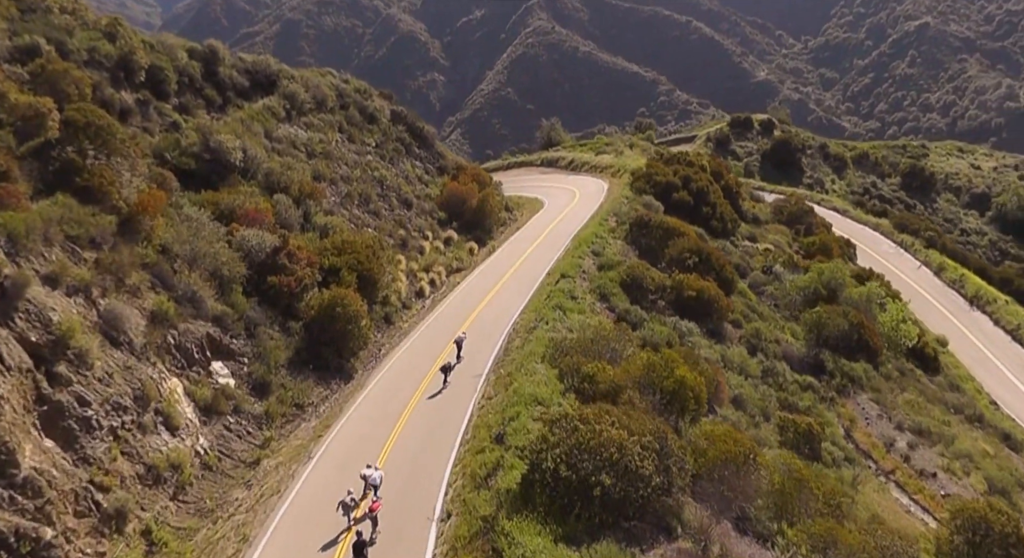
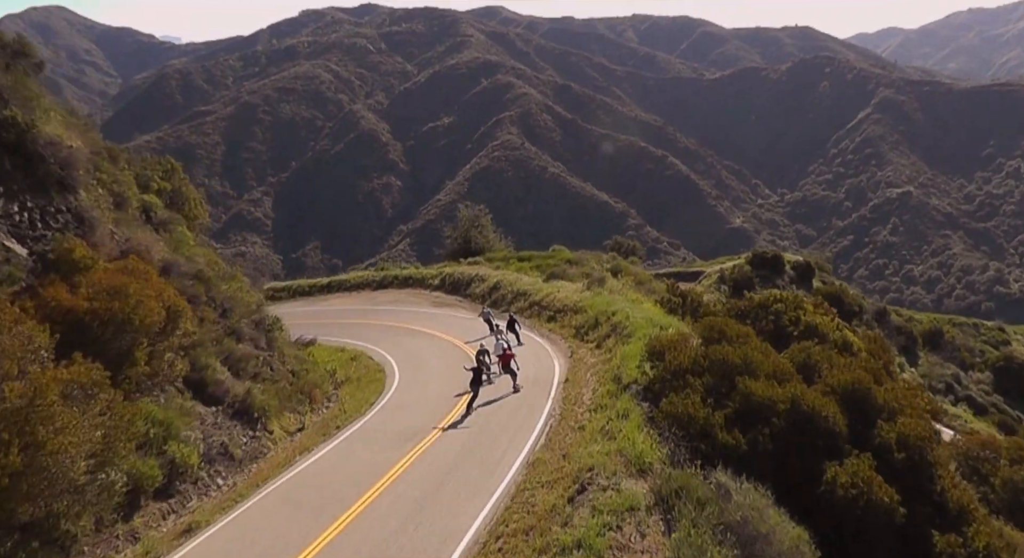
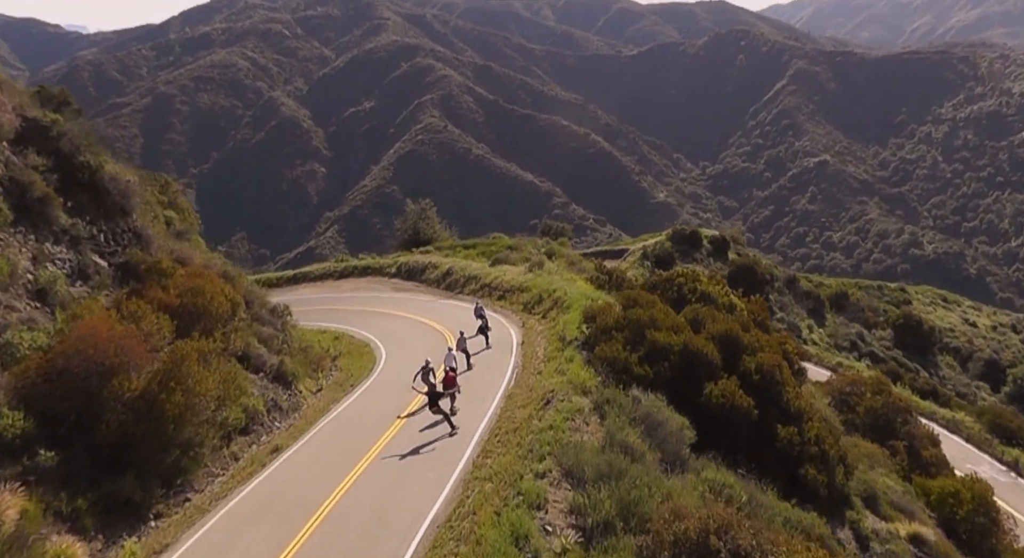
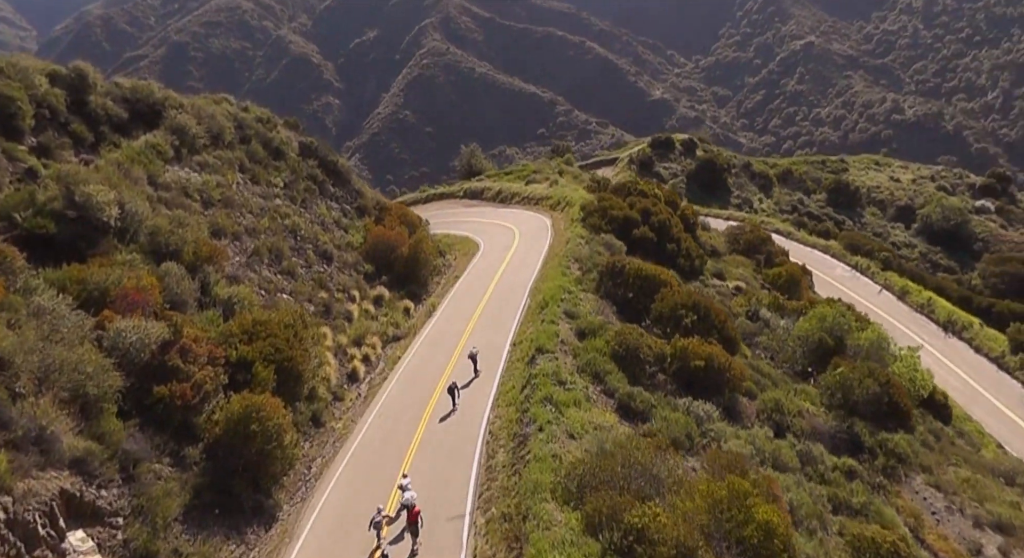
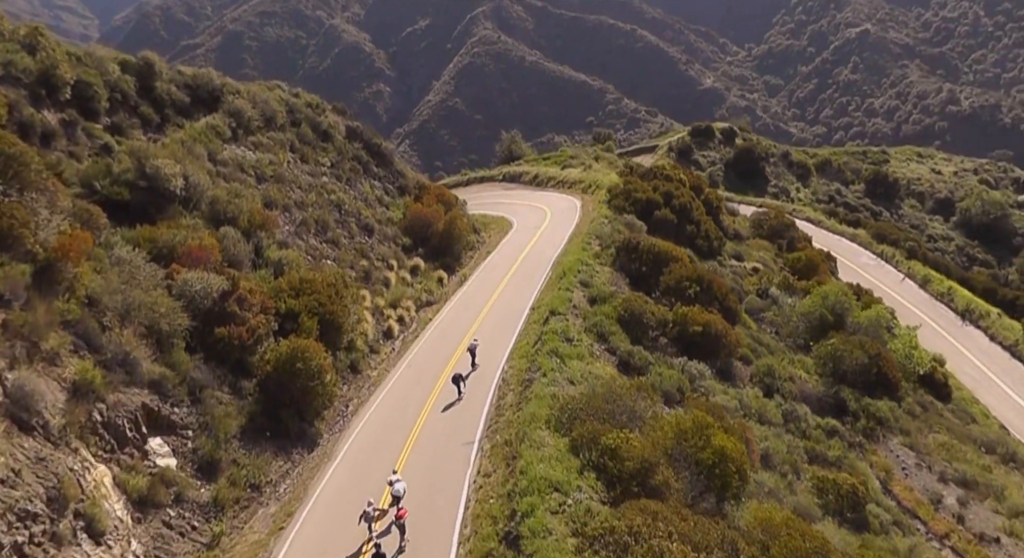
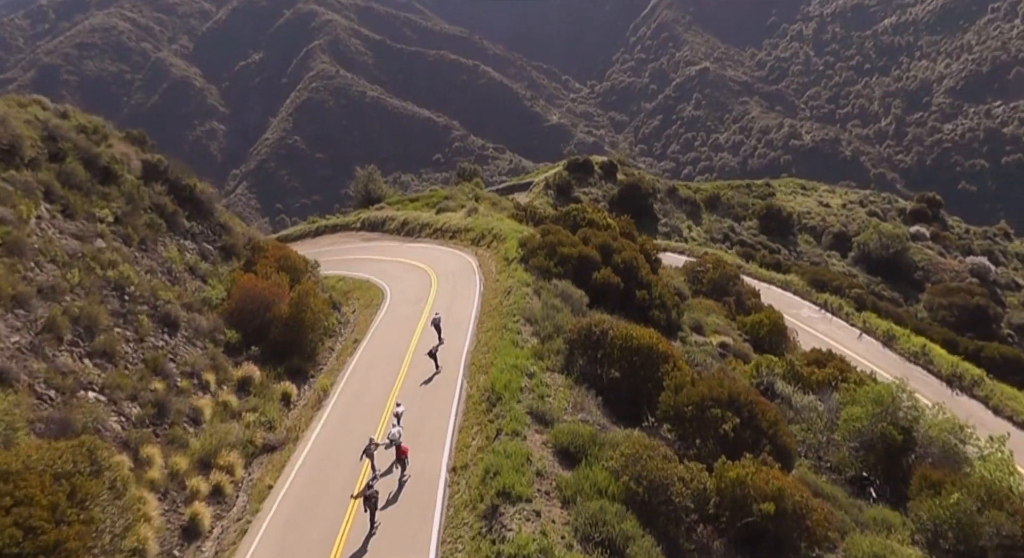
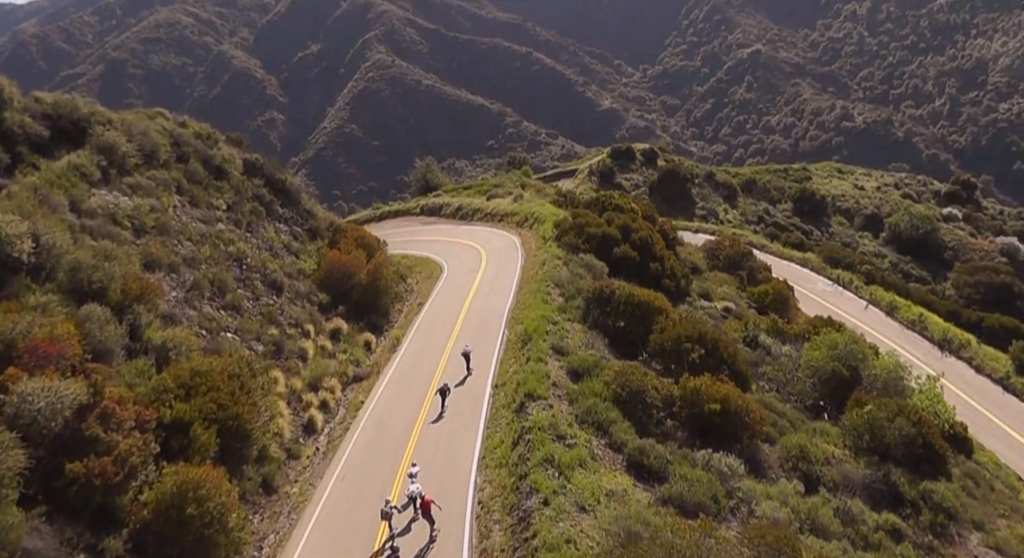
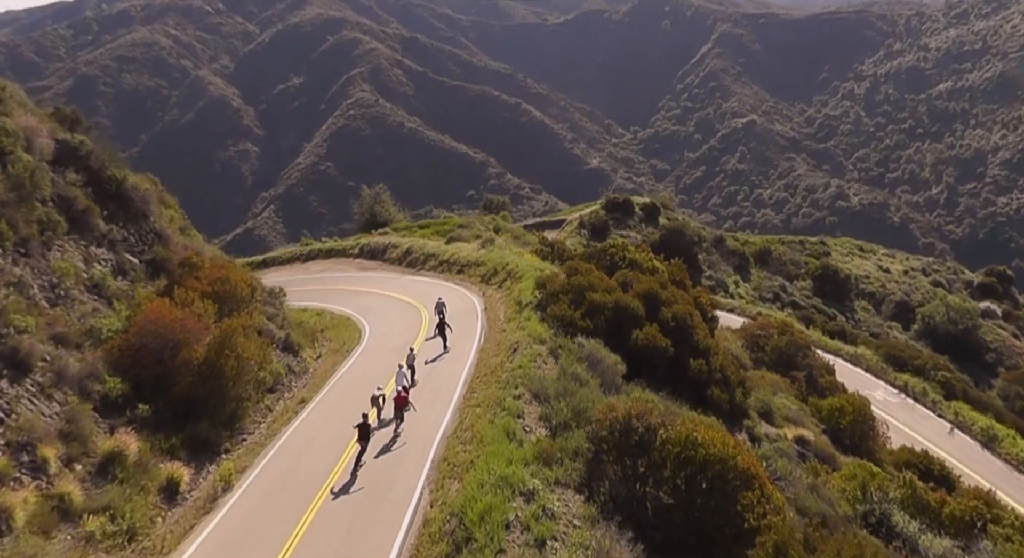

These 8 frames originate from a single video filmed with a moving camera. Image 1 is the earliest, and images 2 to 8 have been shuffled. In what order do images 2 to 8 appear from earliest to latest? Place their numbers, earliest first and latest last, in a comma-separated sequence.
5, 4, 7, 6, 8, 3, 2
